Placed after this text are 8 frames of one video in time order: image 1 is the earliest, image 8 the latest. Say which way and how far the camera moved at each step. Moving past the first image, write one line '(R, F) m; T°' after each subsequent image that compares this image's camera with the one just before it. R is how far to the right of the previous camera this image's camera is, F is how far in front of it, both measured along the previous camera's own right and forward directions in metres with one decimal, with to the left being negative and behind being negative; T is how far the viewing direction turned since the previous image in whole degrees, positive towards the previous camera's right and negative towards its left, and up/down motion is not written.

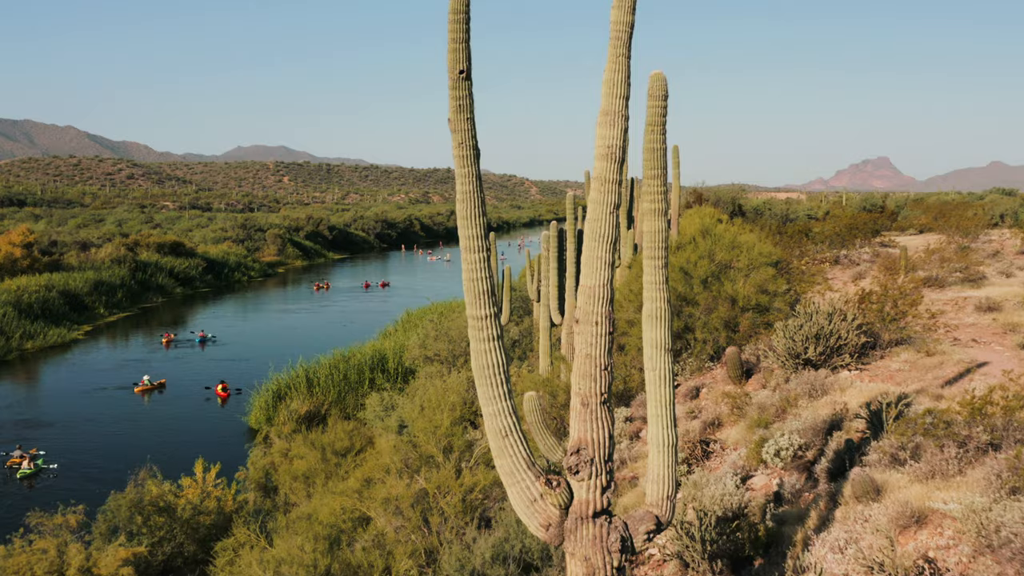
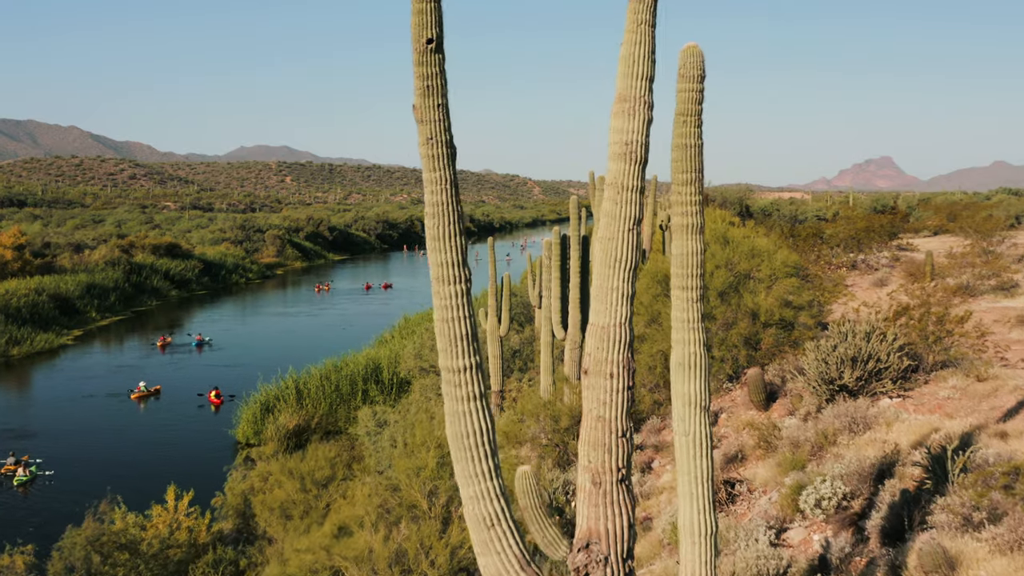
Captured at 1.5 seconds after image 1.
(+0.1, +1.1) m; 0°
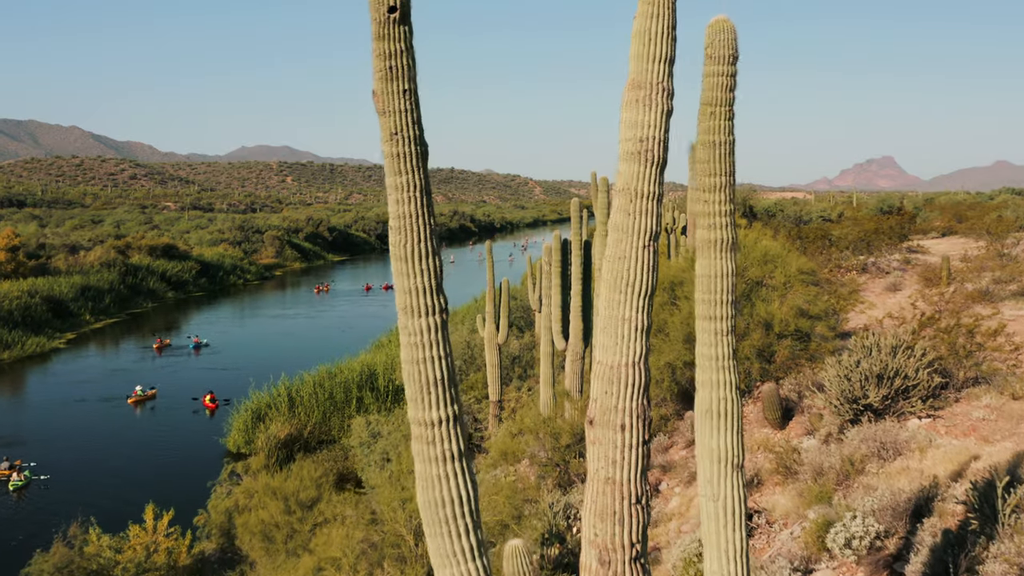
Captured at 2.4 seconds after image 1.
(+0.1, +0.7) m; 0°
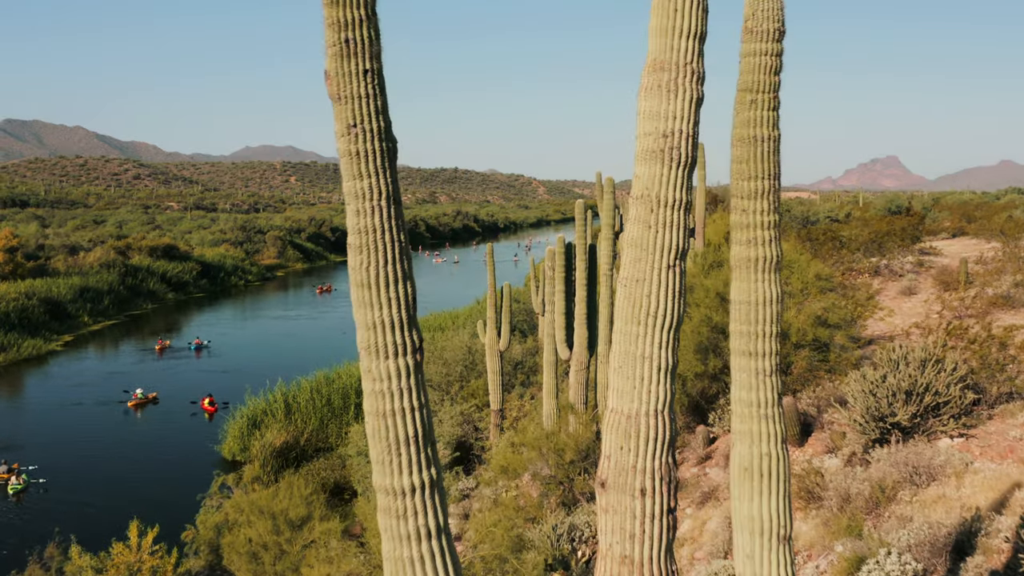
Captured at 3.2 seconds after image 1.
(0.0, +0.6) m; 0°
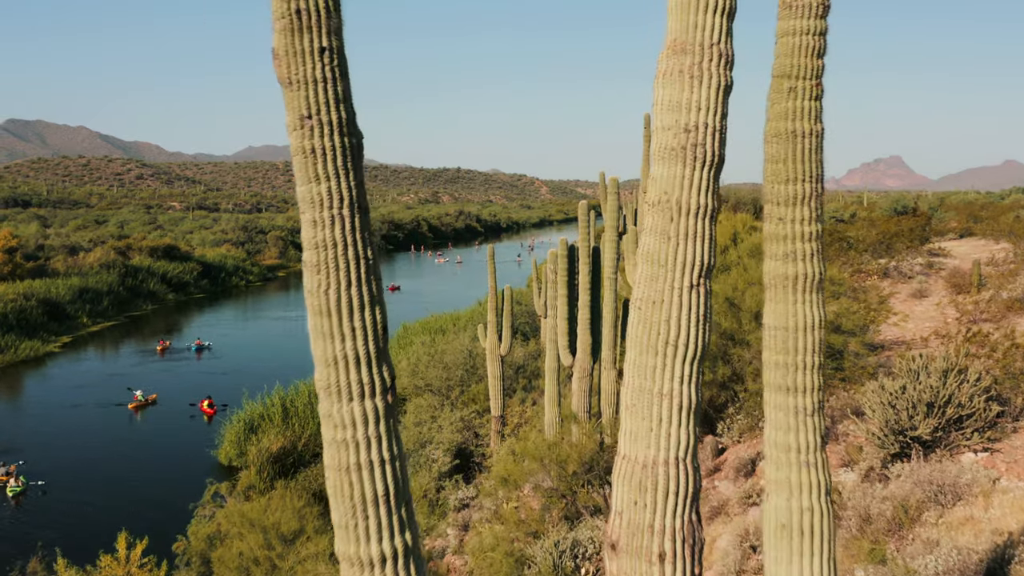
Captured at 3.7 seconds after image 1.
(0.0, +0.4) m; 0°
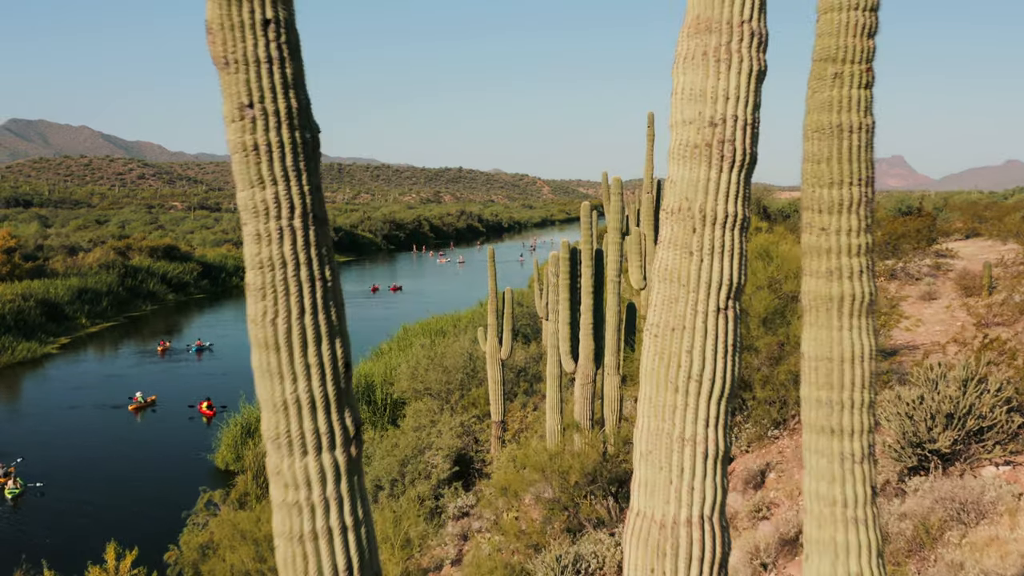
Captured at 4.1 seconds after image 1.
(0.0, +0.3) m; 0°
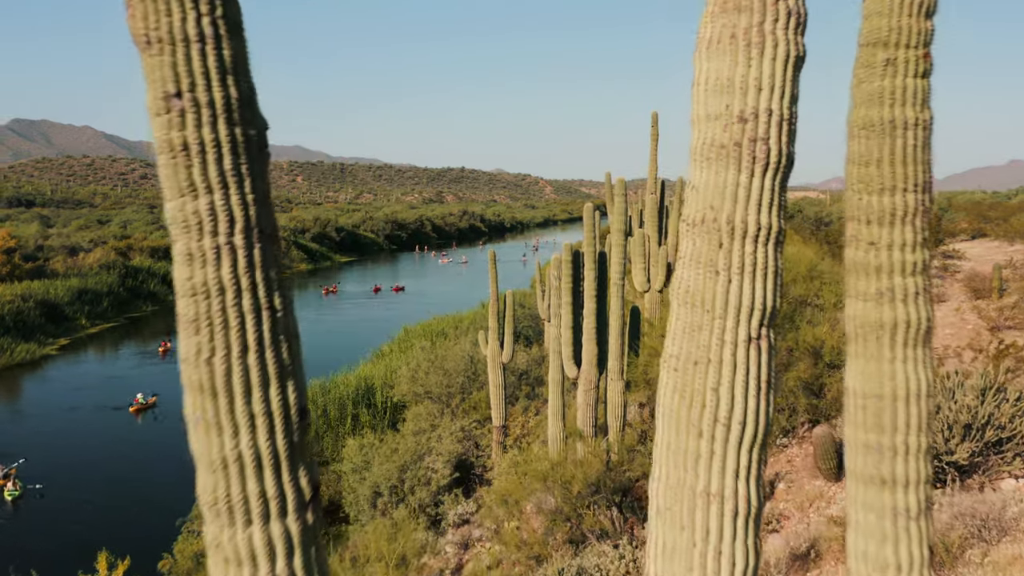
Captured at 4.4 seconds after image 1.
(0.0, +0.3) m; 0°
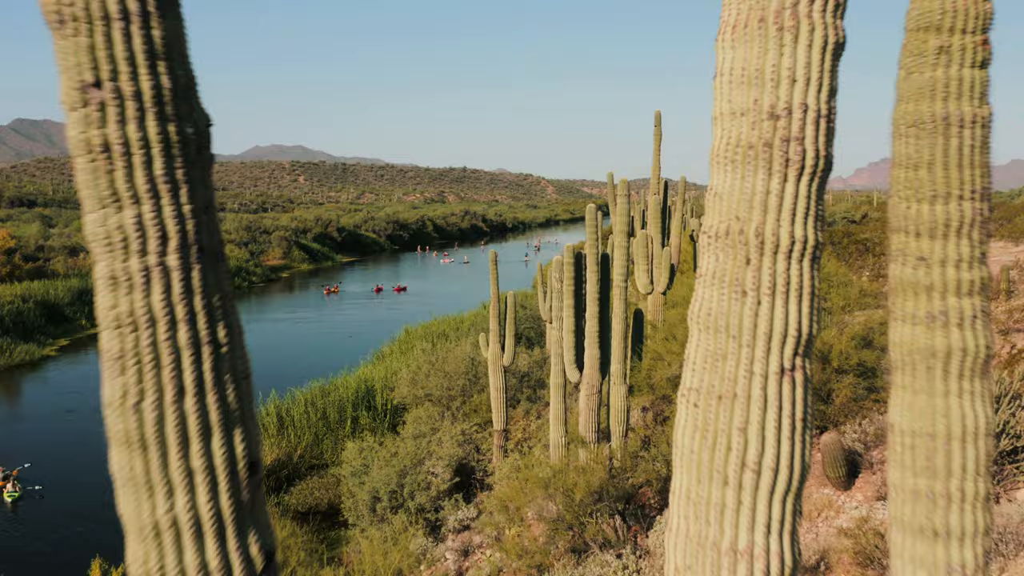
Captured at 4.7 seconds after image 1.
(0.0, +0.2) m; 0°
